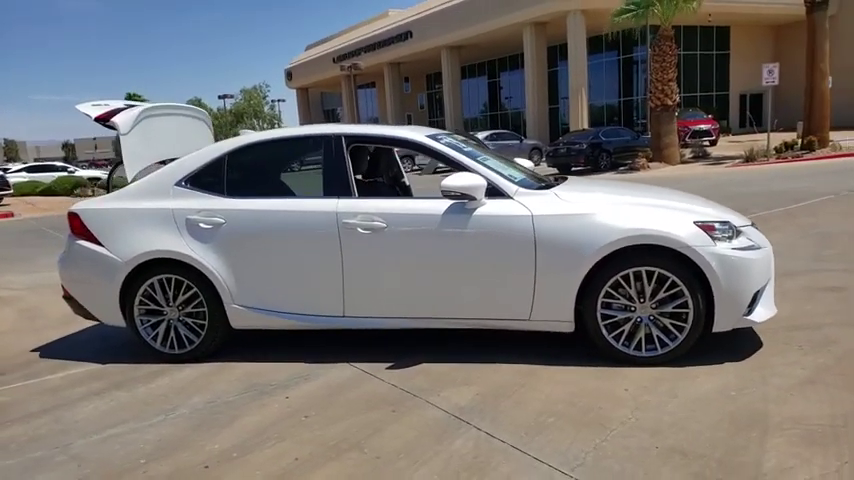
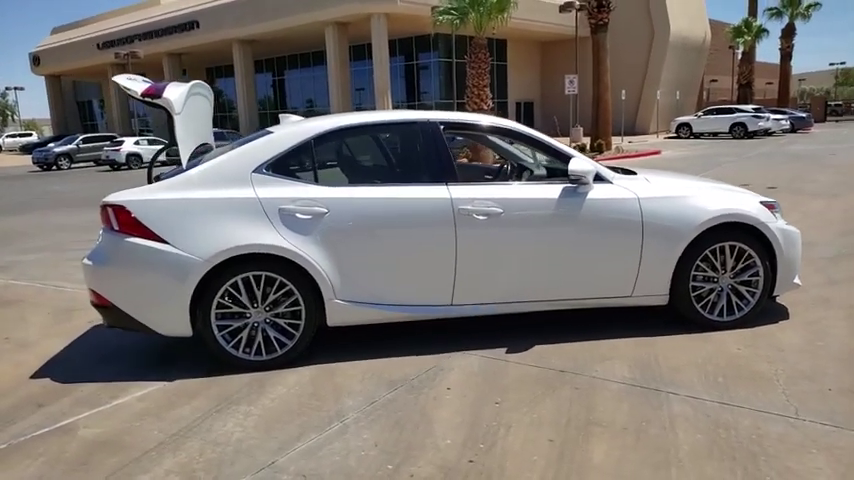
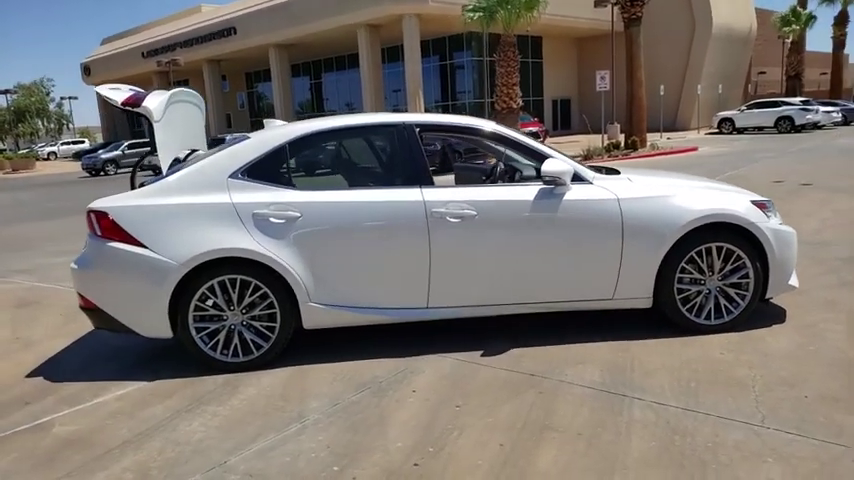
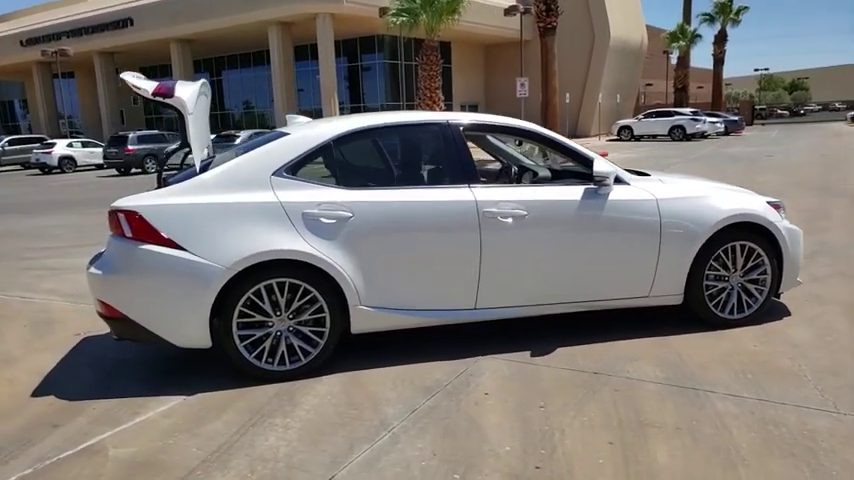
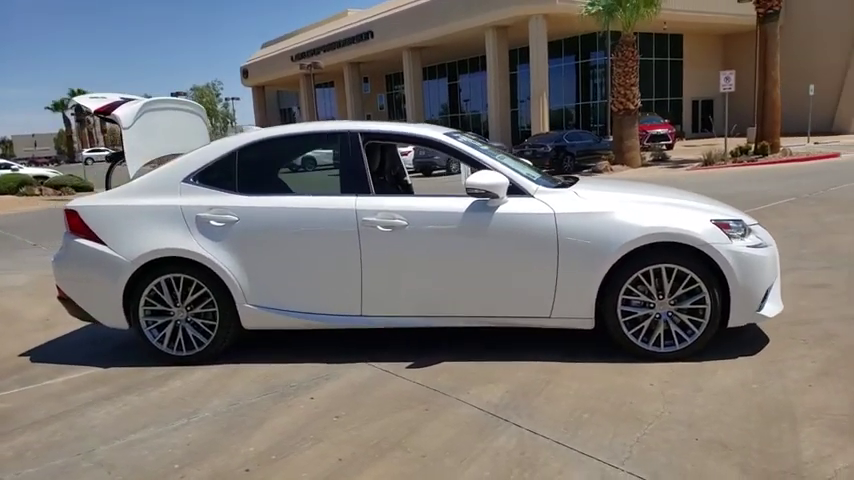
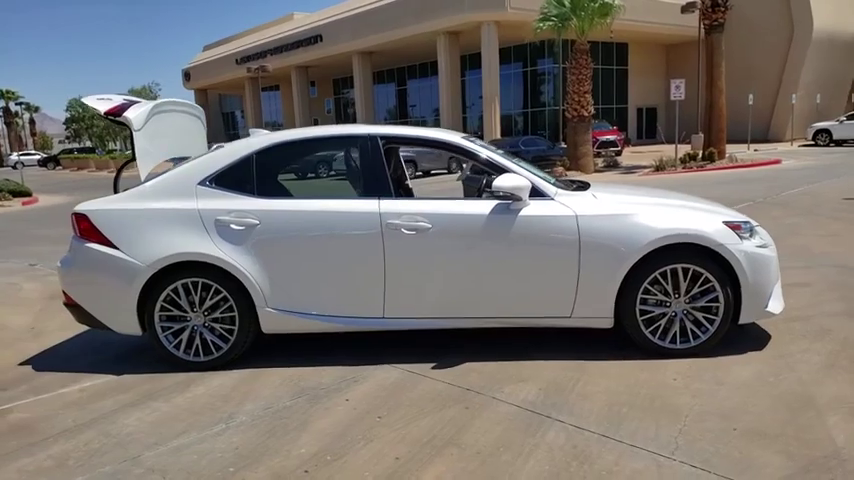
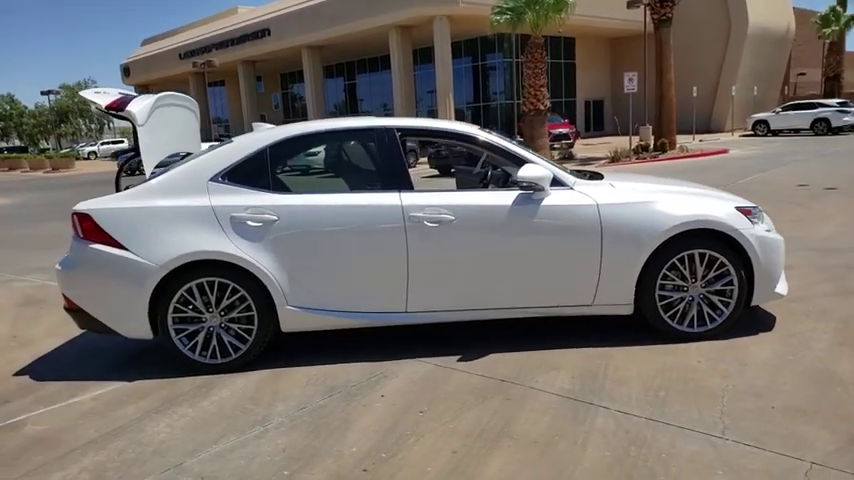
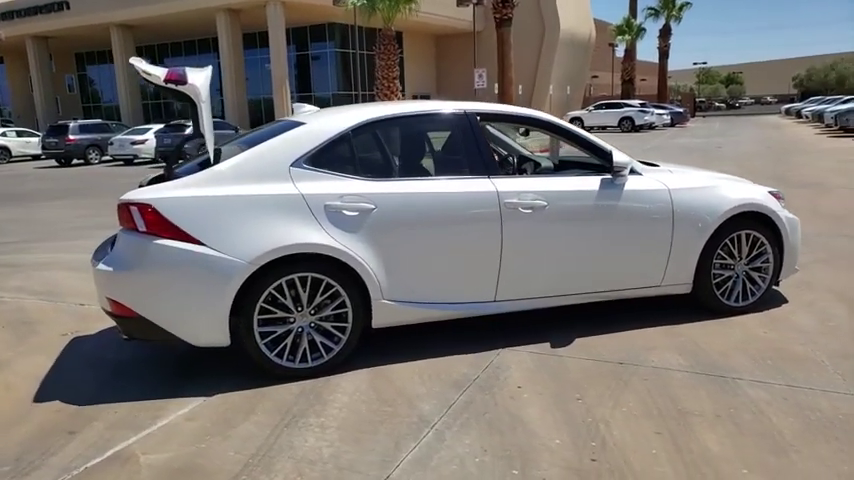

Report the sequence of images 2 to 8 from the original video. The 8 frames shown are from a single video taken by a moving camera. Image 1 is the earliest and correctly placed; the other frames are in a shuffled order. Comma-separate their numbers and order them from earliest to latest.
5, 6, 7, 3, 2, 4, 8
